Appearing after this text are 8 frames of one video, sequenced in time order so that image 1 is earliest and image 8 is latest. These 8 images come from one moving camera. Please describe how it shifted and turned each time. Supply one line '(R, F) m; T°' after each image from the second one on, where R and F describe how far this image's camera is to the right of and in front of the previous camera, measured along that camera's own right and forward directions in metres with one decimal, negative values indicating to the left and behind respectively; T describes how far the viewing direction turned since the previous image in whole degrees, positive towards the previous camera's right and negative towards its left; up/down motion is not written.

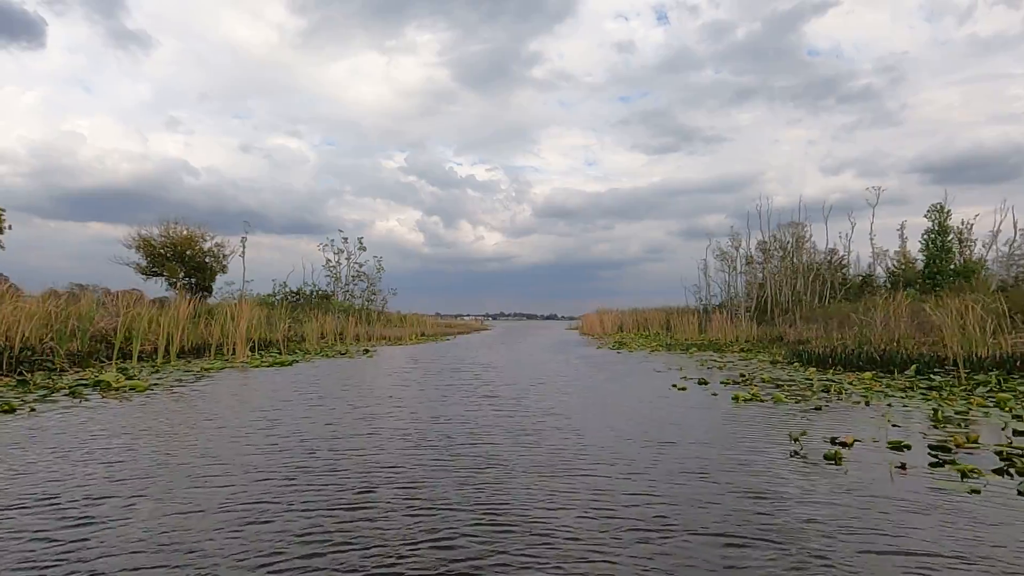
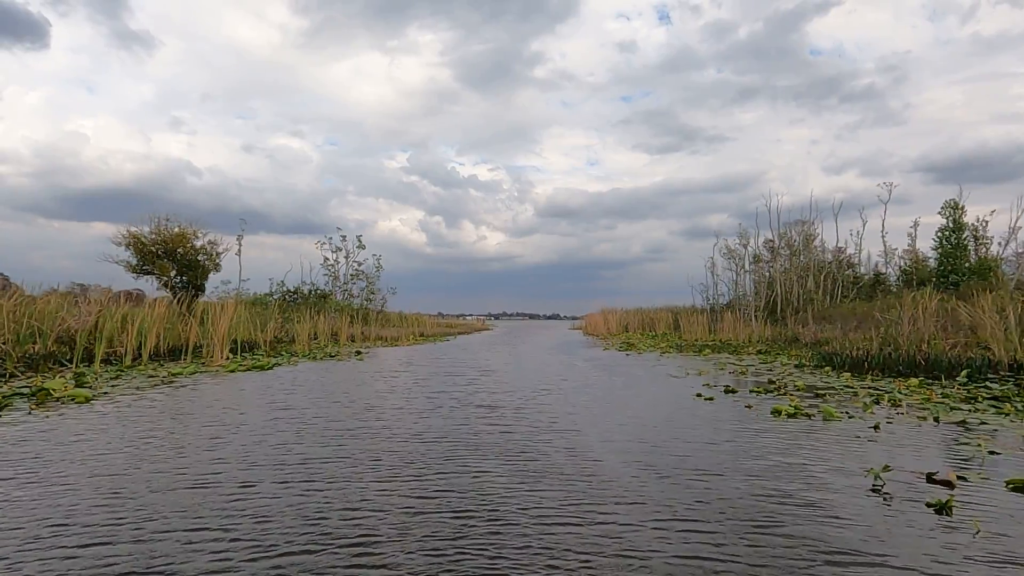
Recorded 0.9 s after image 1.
(0.0, +1.3) m; 0°
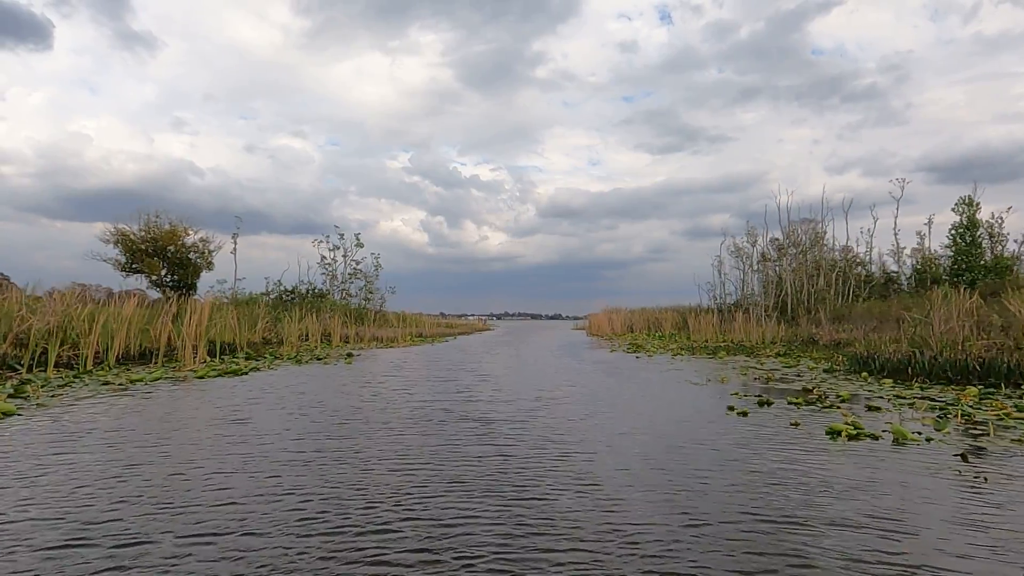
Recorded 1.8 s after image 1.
(0.0, +1.3) m; 0°
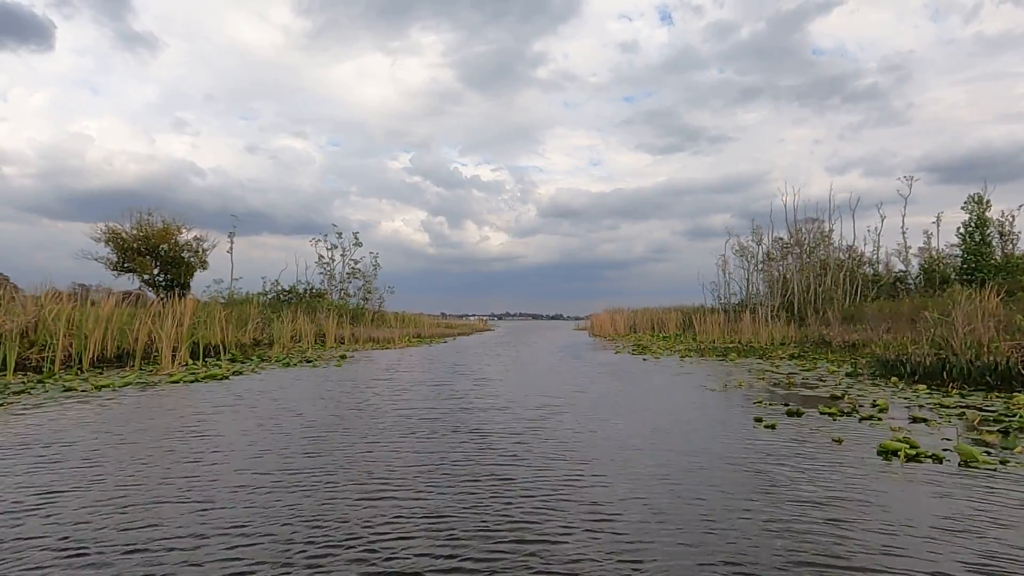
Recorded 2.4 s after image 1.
(0.0, +0.9) m; 0°
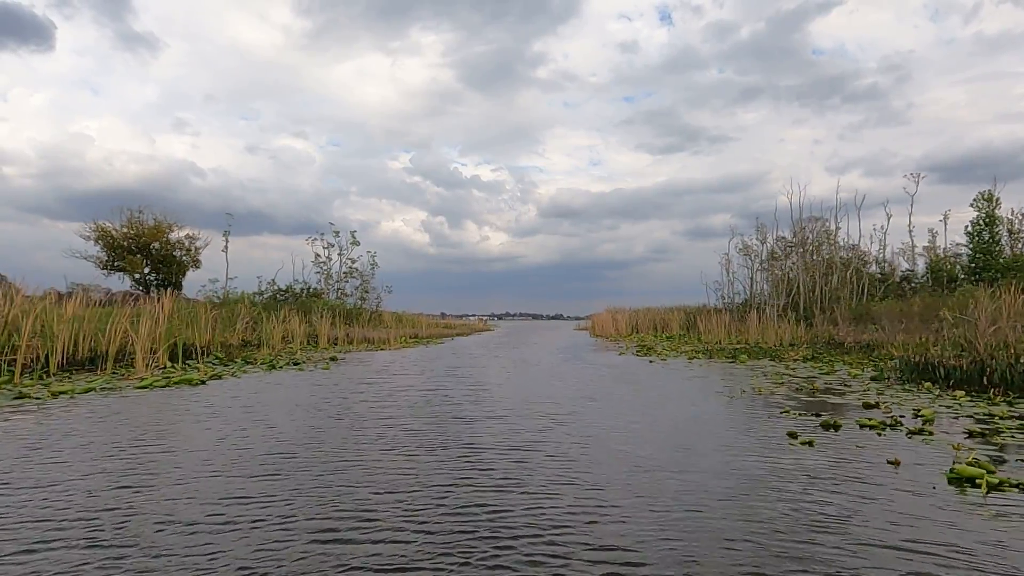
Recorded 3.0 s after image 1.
(0.0, +0.9) m; 0°
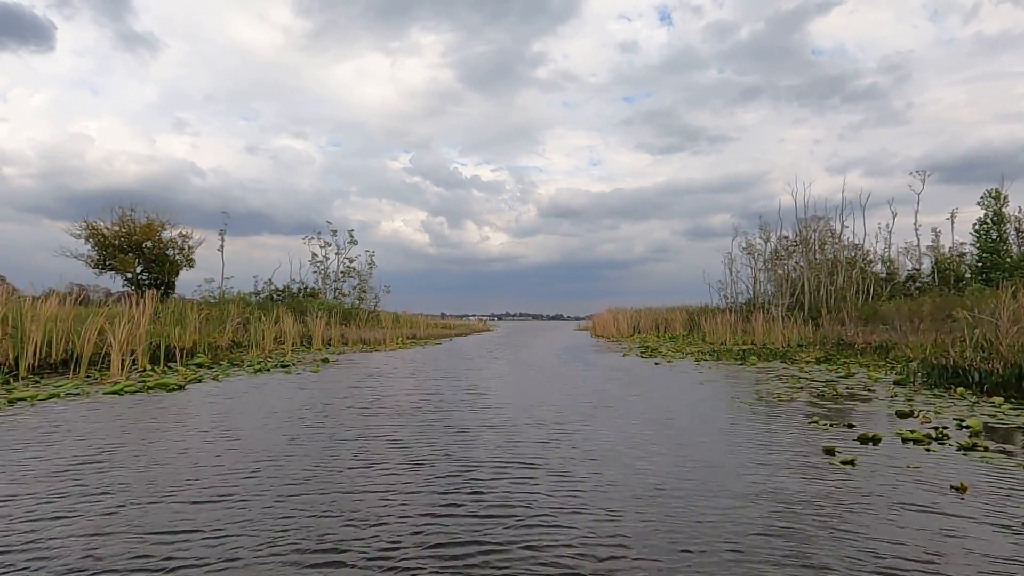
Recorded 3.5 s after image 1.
(0.0, +0.7) m; 0°
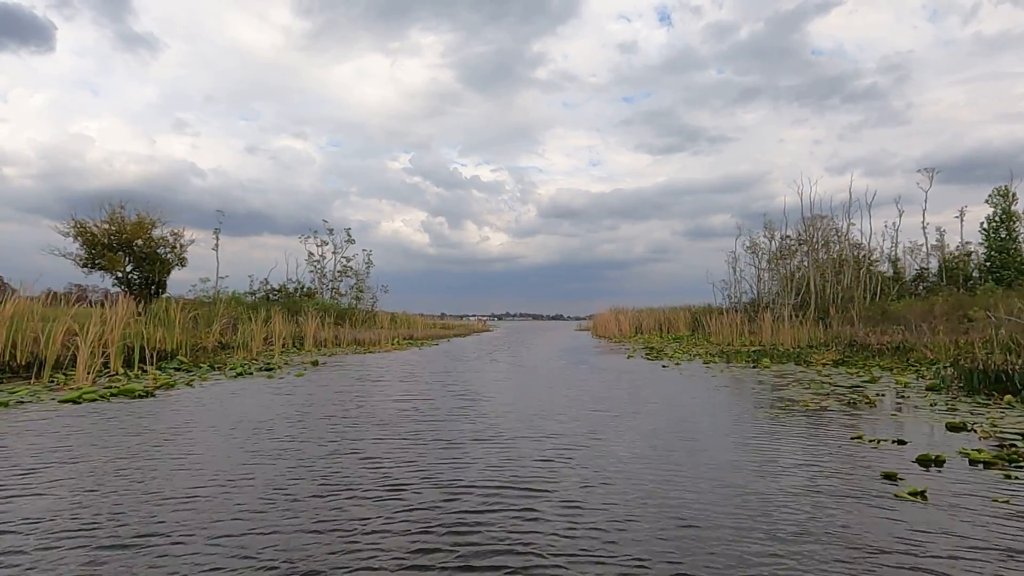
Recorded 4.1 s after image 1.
(0.0, +0.9) m; 0°
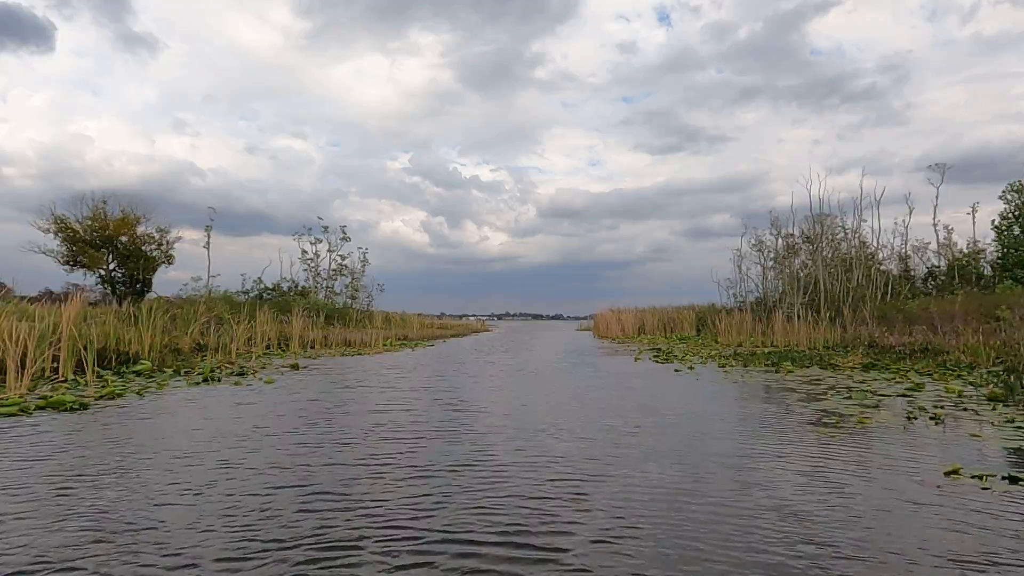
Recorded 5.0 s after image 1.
(0.0, +1.4) m; 0°
